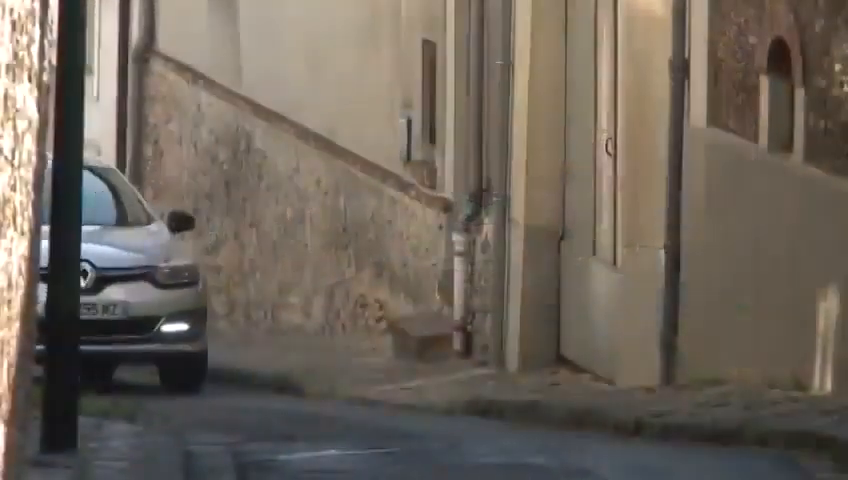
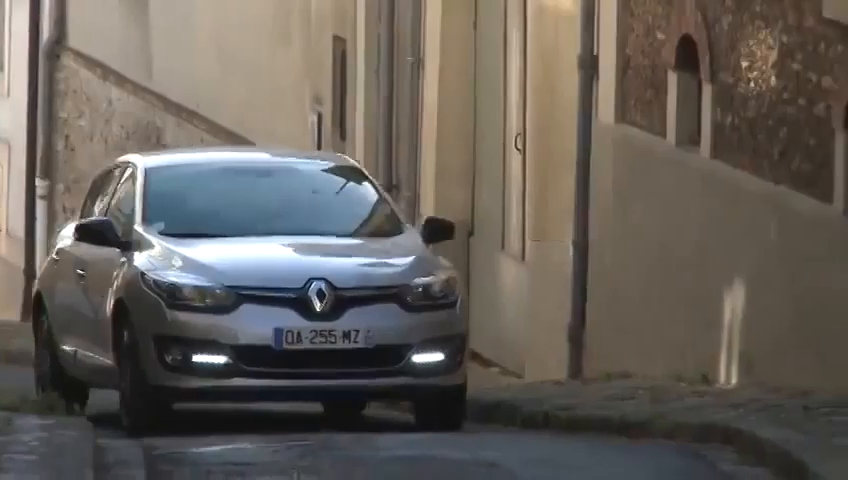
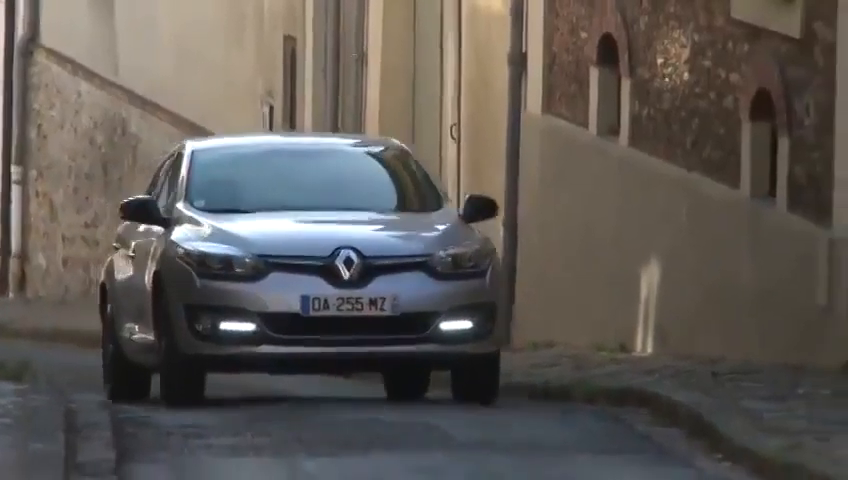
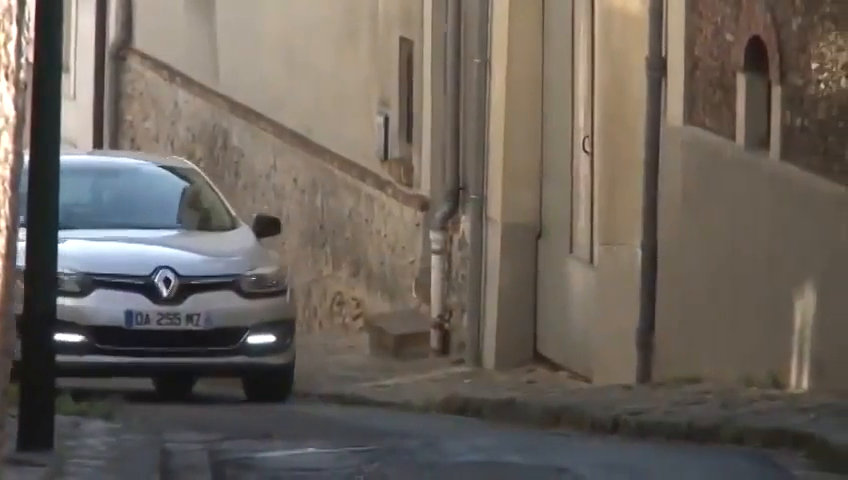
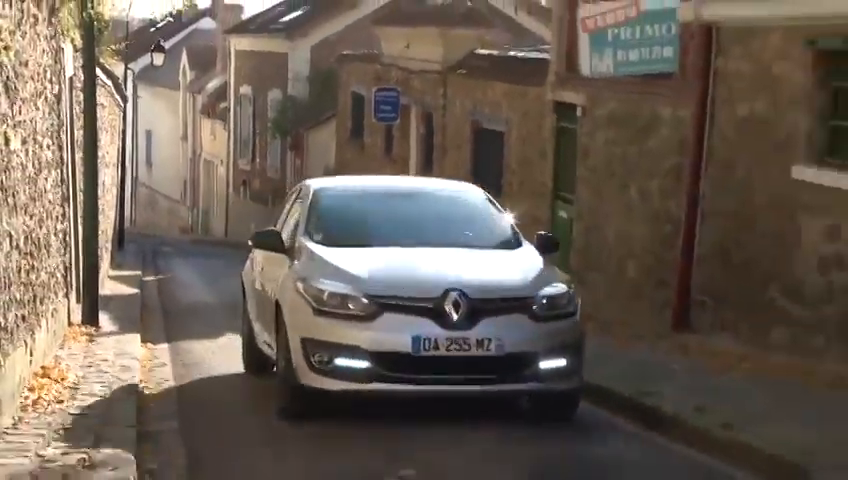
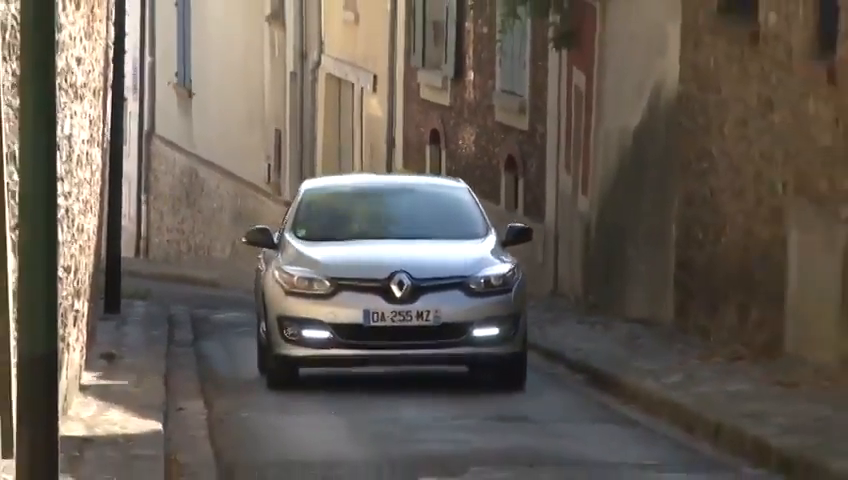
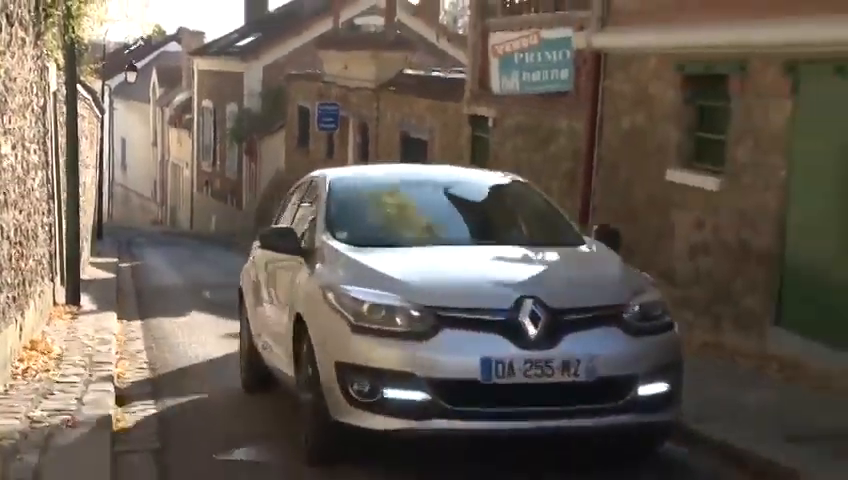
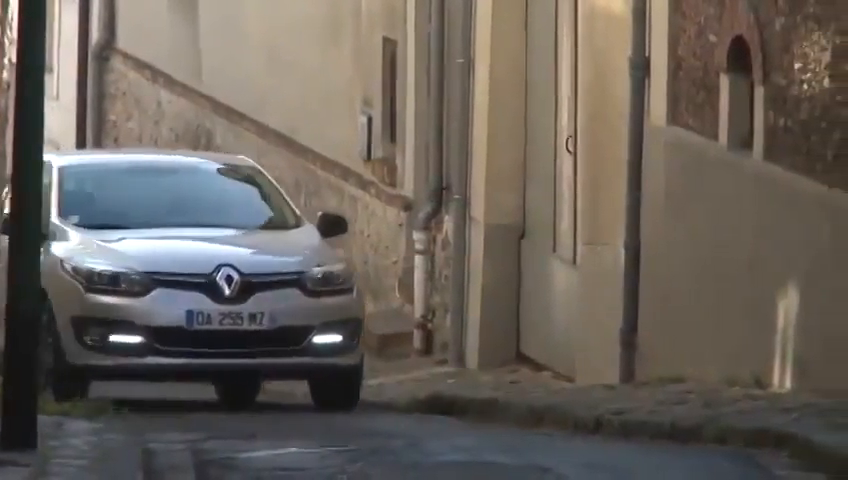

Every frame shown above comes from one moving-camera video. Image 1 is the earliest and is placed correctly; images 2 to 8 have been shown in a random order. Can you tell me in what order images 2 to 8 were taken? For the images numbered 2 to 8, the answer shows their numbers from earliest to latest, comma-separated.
4, 8, 2, 3, 6, 5, 7
